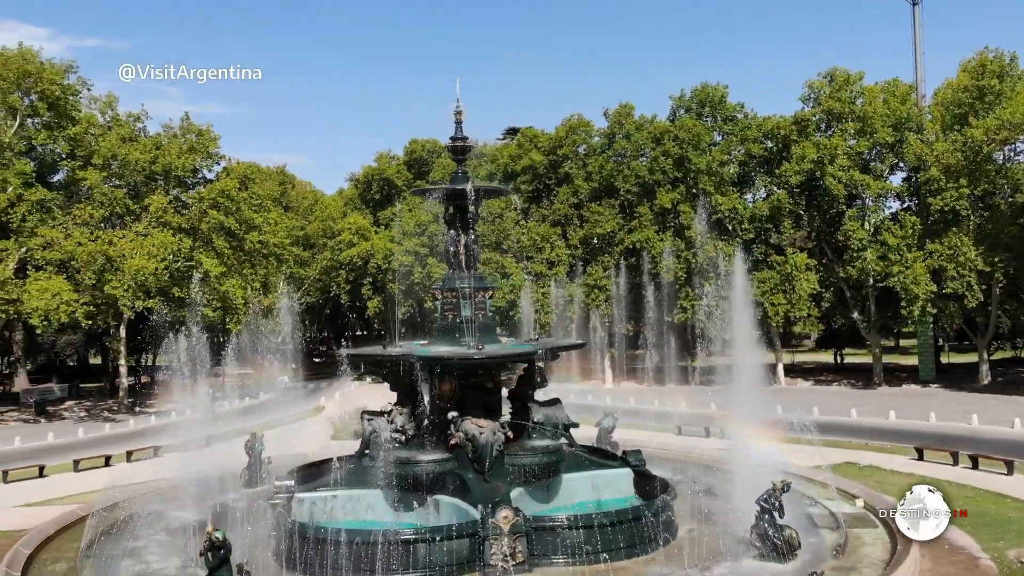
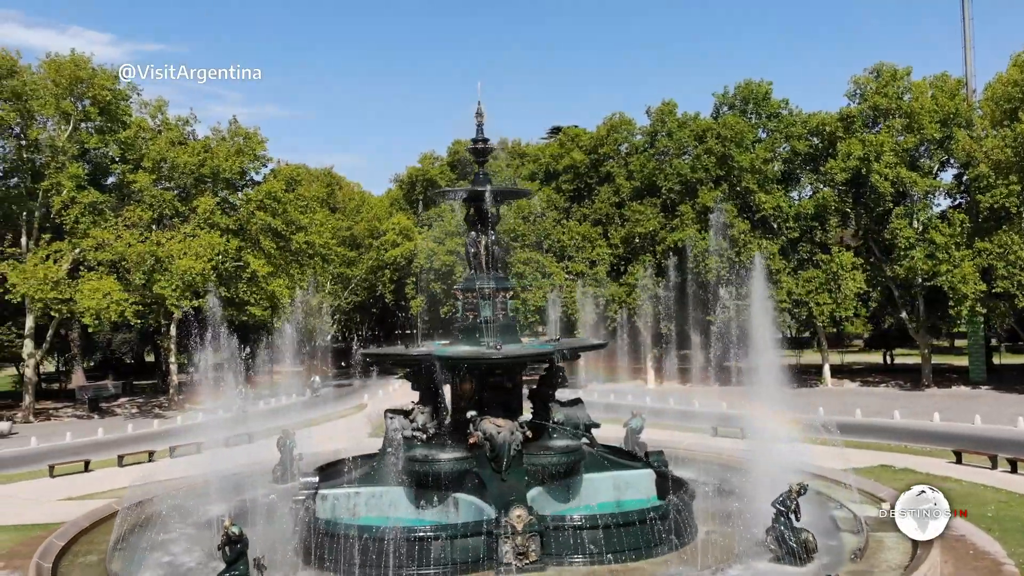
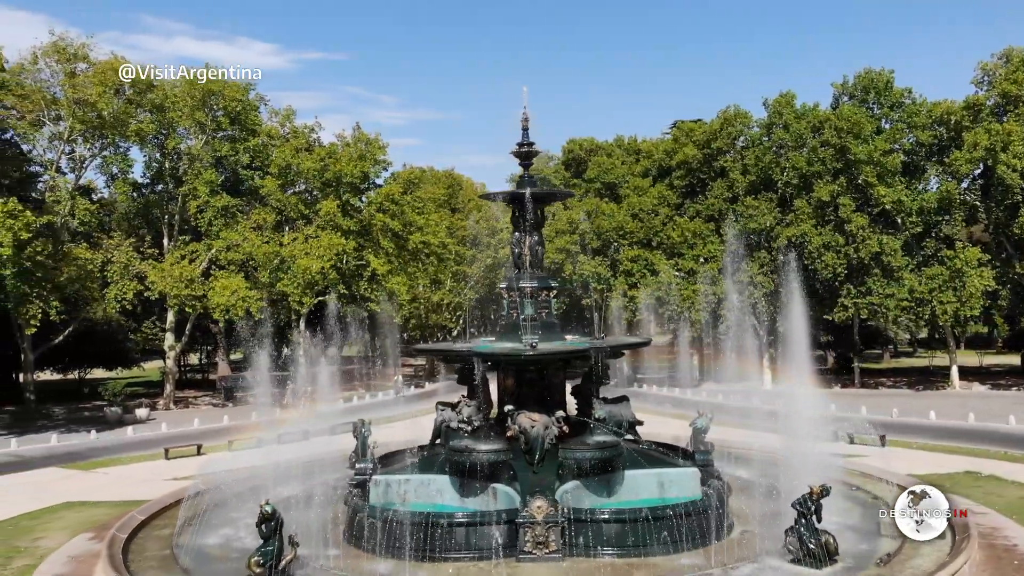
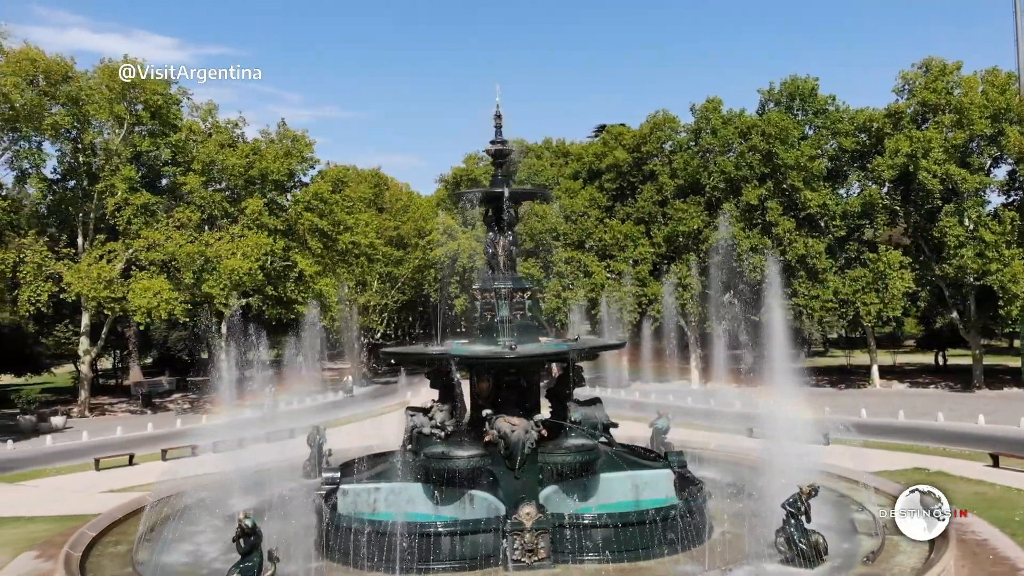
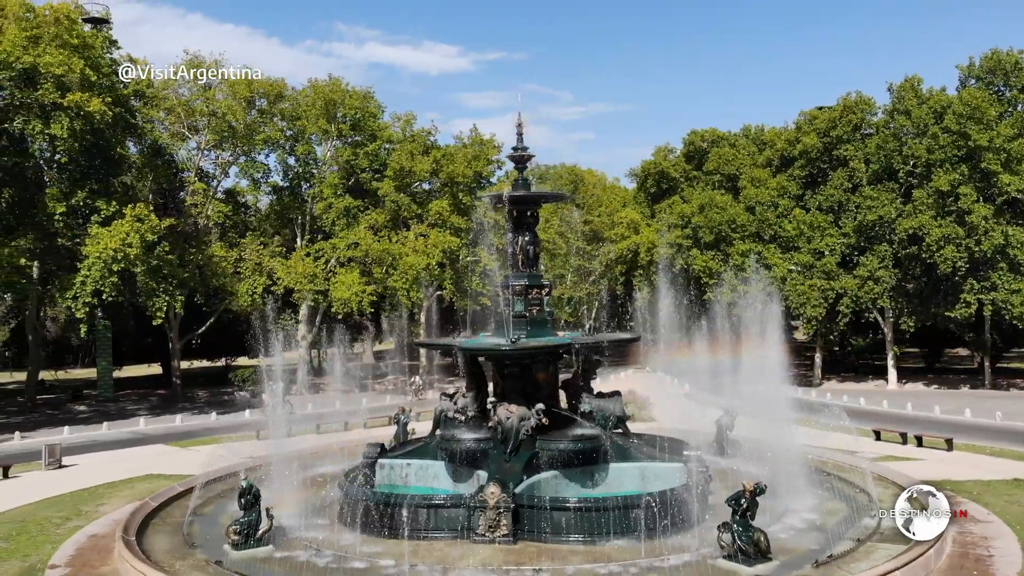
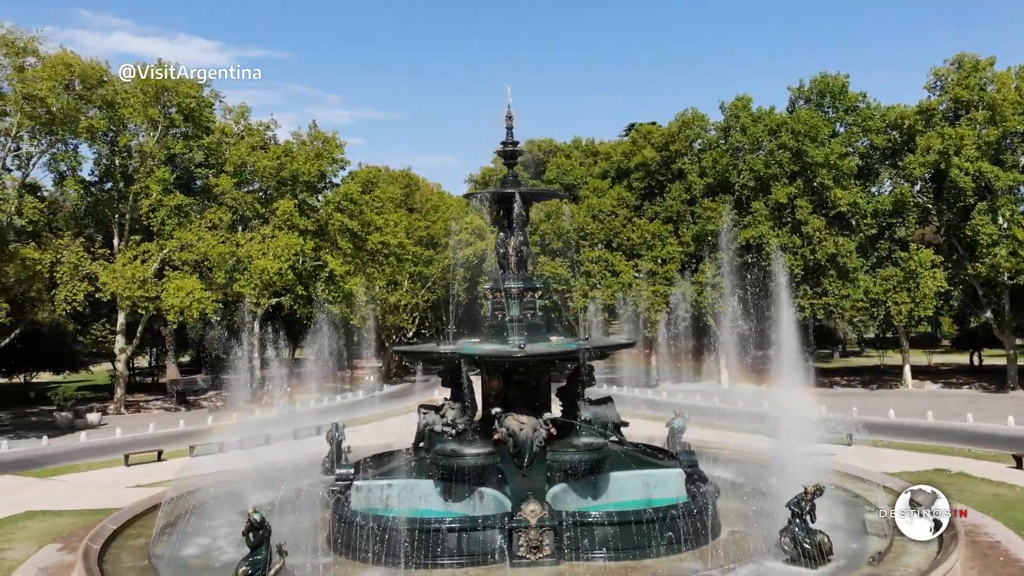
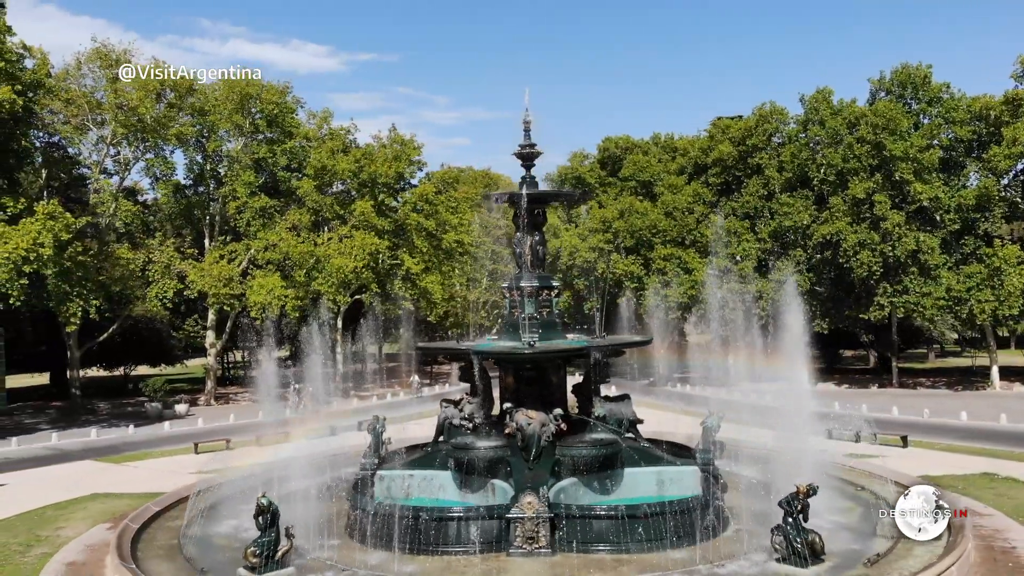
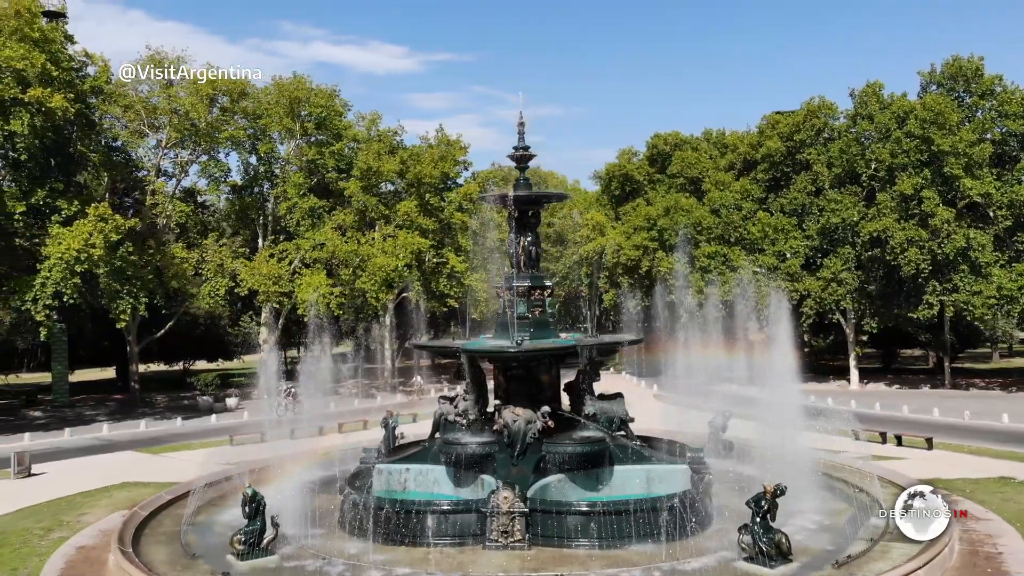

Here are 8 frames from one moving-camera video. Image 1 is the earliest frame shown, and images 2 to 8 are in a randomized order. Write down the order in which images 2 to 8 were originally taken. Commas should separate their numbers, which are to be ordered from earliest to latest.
2, 4, 6, 3, 7, 8, 5
